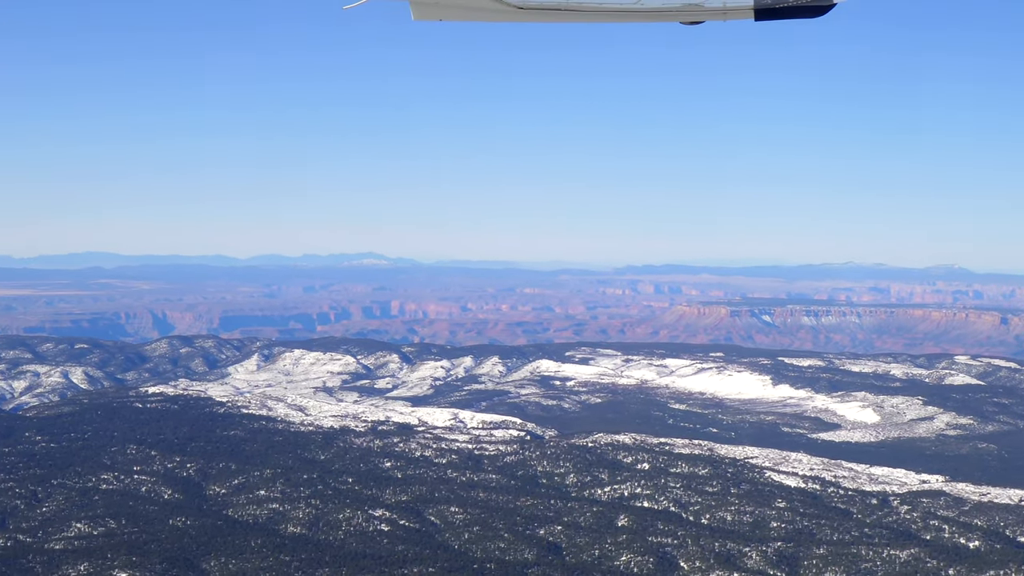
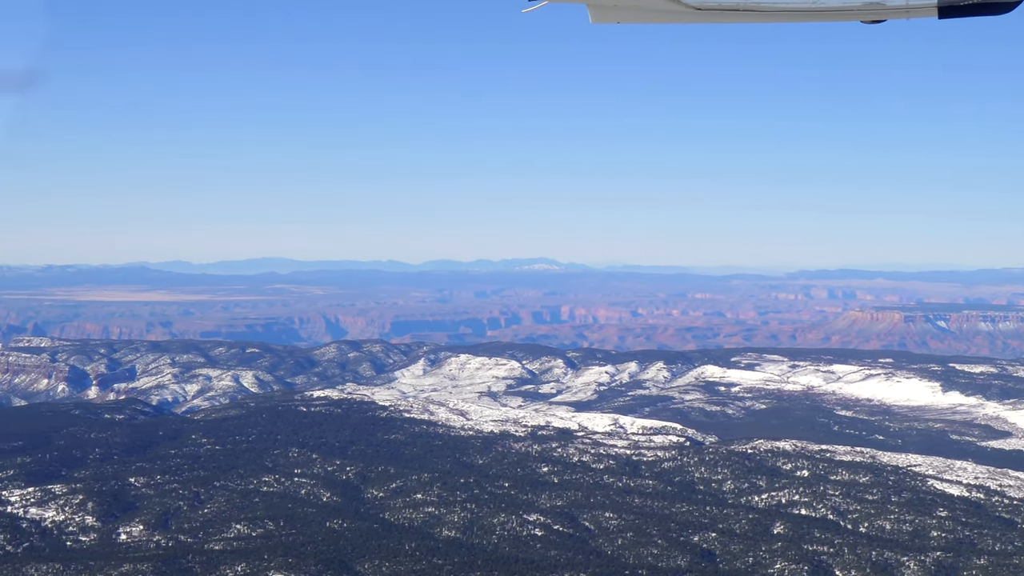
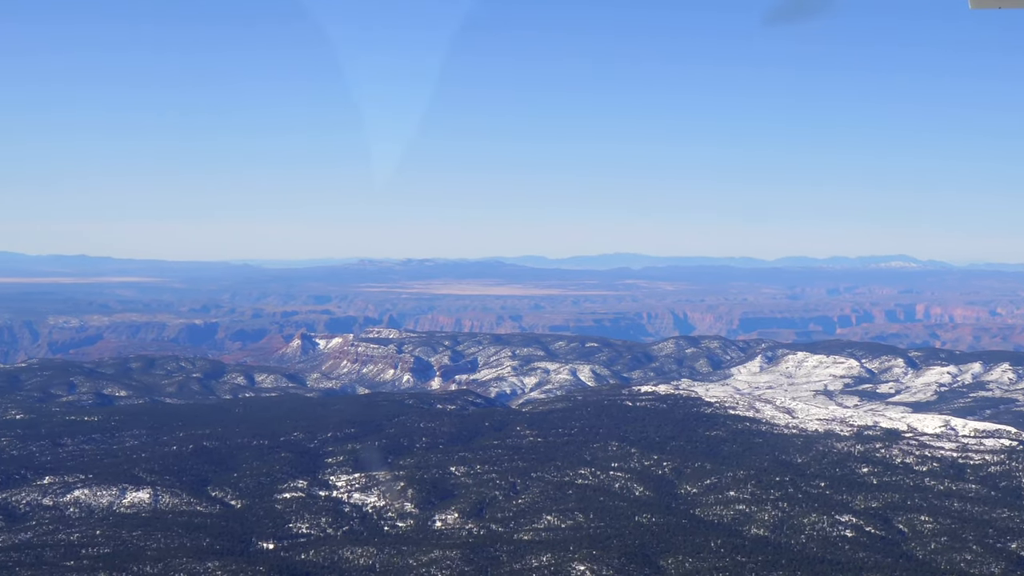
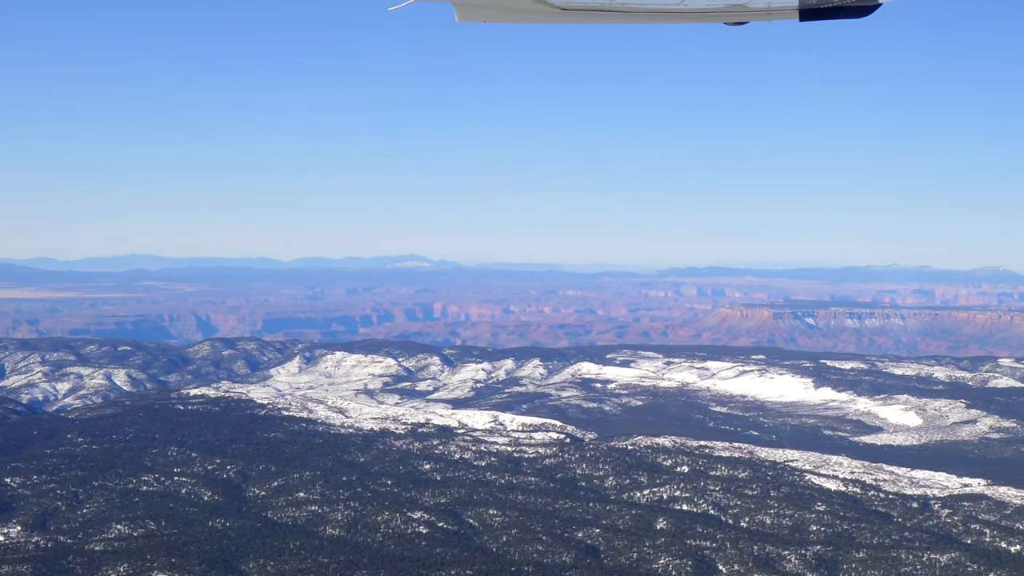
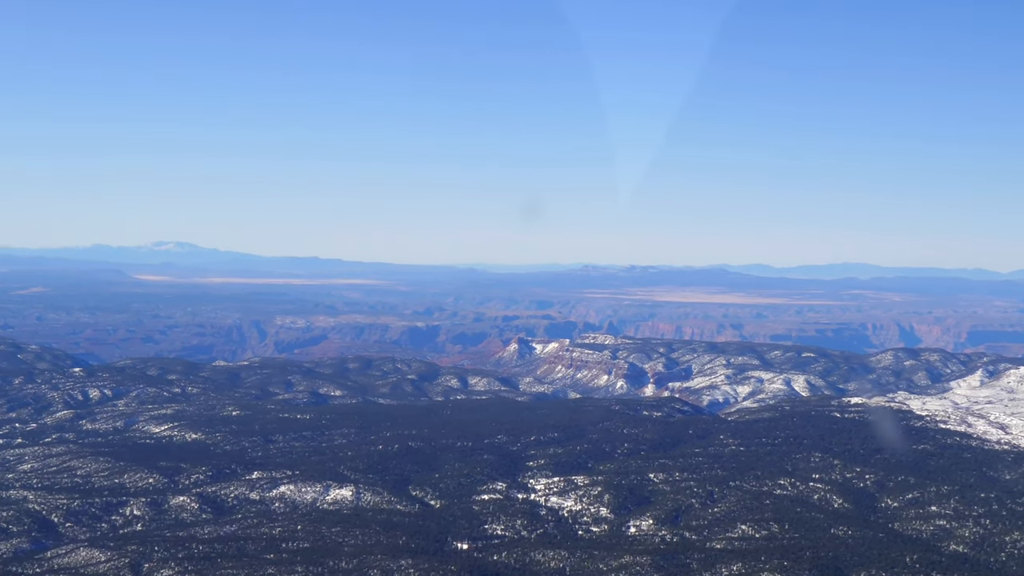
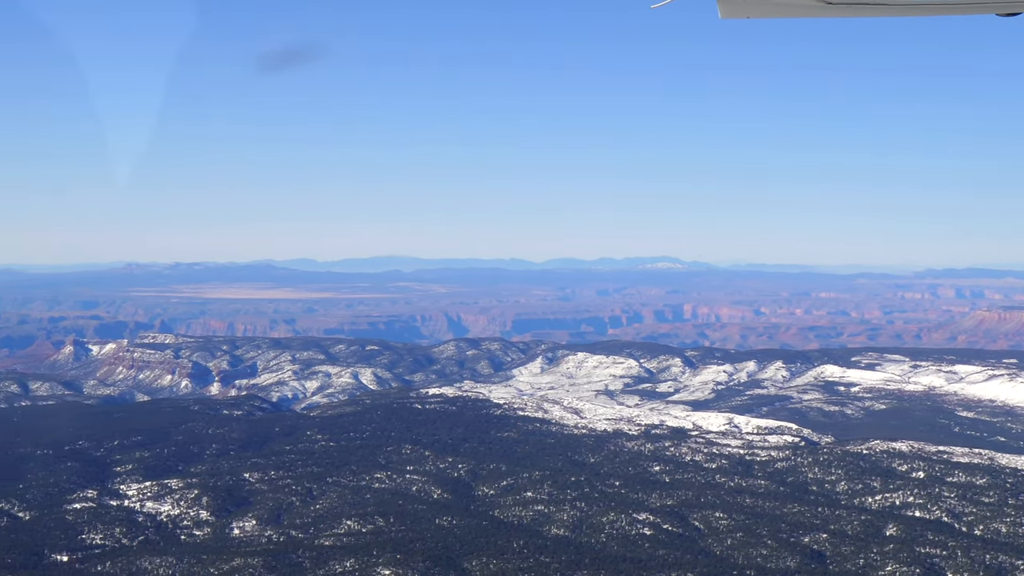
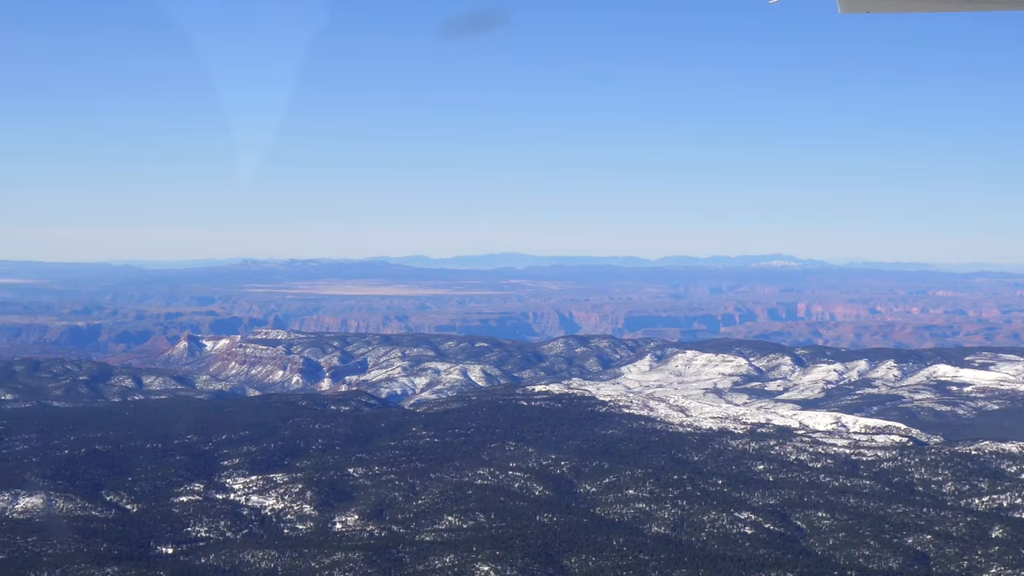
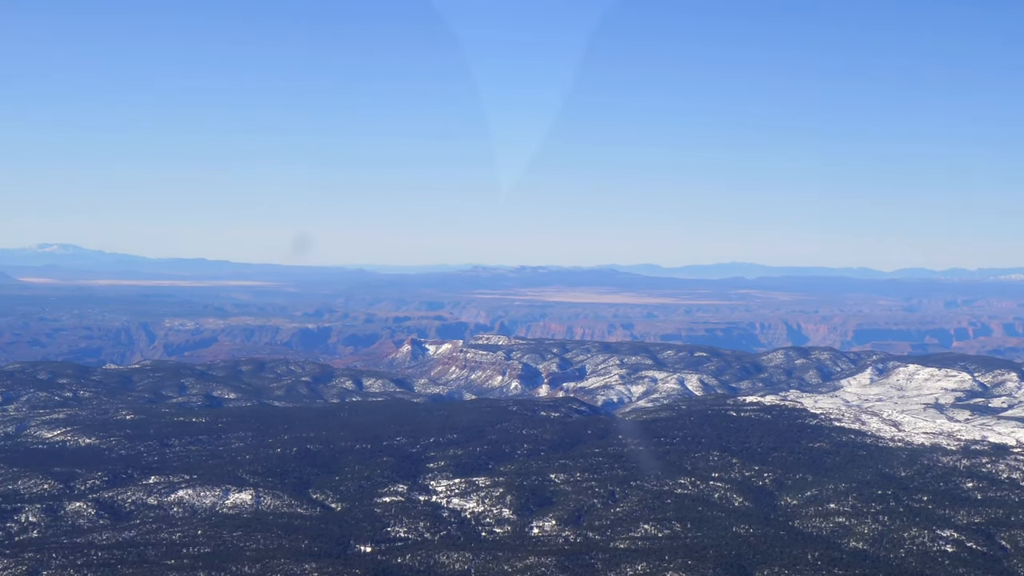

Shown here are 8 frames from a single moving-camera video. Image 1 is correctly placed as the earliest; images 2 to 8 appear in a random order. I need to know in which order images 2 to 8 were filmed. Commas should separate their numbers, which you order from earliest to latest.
4, 2, 6, 7, 3, 8, 5
